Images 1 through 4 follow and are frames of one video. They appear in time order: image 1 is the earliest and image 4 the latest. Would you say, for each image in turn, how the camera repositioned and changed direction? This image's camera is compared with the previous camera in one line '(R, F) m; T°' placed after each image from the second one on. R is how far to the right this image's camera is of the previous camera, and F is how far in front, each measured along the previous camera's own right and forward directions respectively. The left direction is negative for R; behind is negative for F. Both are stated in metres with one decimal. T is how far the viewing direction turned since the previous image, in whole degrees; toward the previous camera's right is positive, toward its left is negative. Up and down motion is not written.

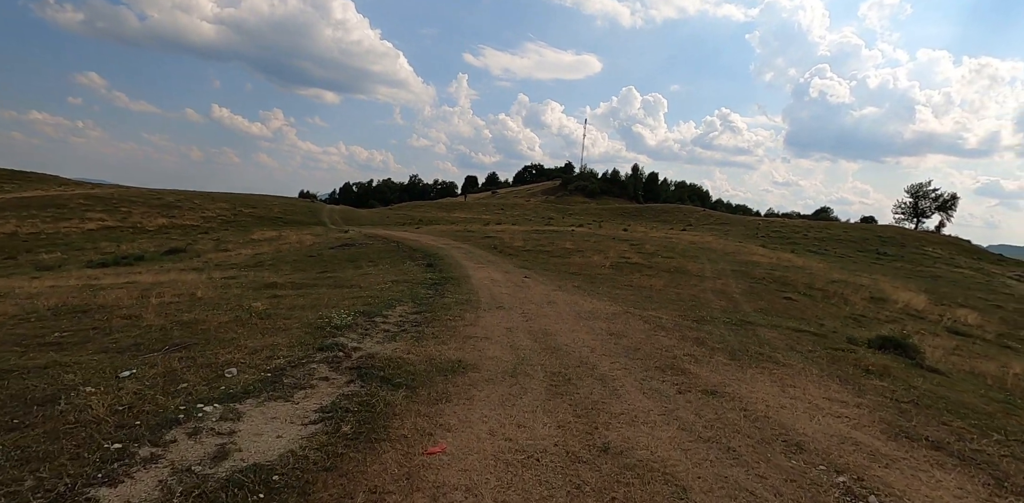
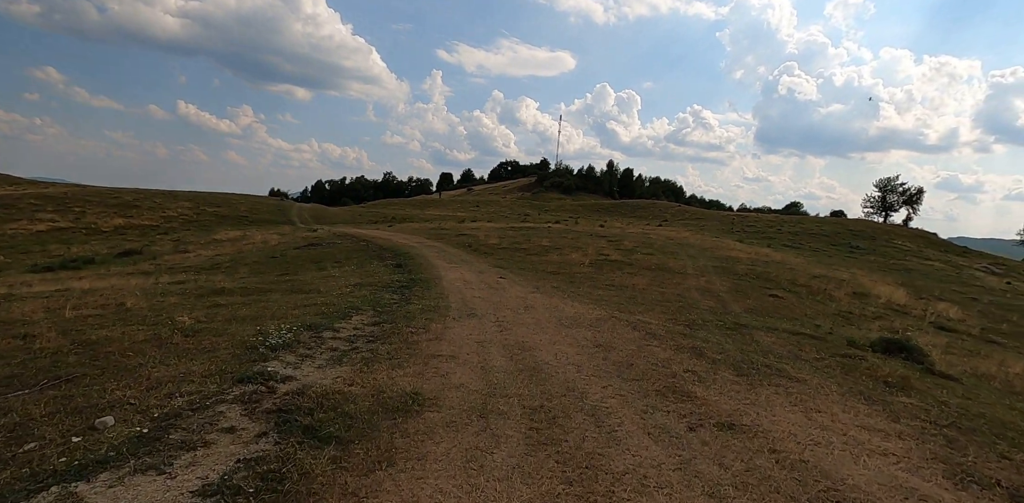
(+0.1, +1.7) m; +2°
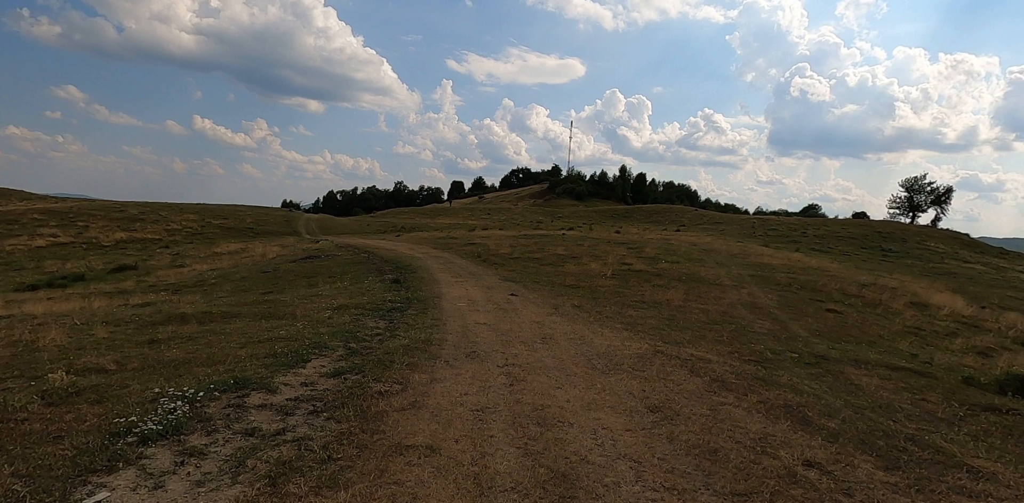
(0.0, +3.5) m; -1°
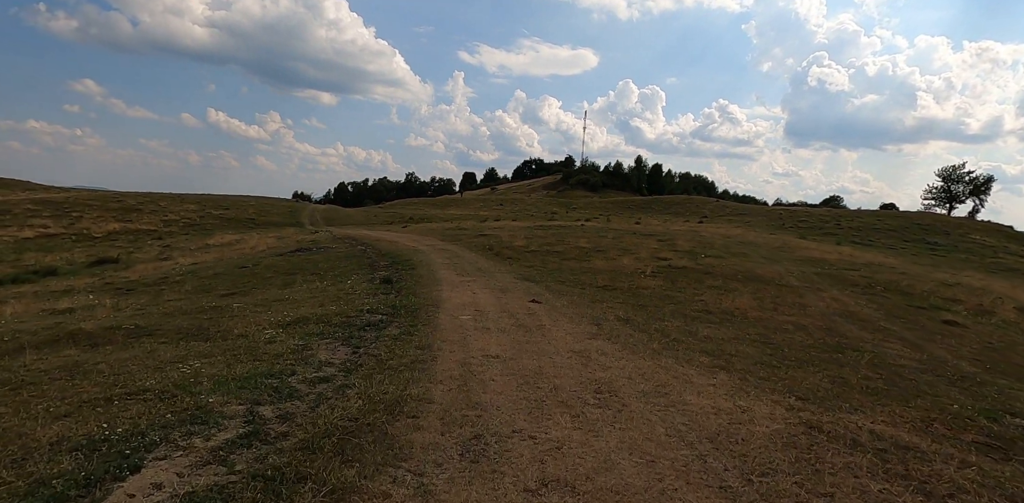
(-0.3, +5.2) m; -1°
